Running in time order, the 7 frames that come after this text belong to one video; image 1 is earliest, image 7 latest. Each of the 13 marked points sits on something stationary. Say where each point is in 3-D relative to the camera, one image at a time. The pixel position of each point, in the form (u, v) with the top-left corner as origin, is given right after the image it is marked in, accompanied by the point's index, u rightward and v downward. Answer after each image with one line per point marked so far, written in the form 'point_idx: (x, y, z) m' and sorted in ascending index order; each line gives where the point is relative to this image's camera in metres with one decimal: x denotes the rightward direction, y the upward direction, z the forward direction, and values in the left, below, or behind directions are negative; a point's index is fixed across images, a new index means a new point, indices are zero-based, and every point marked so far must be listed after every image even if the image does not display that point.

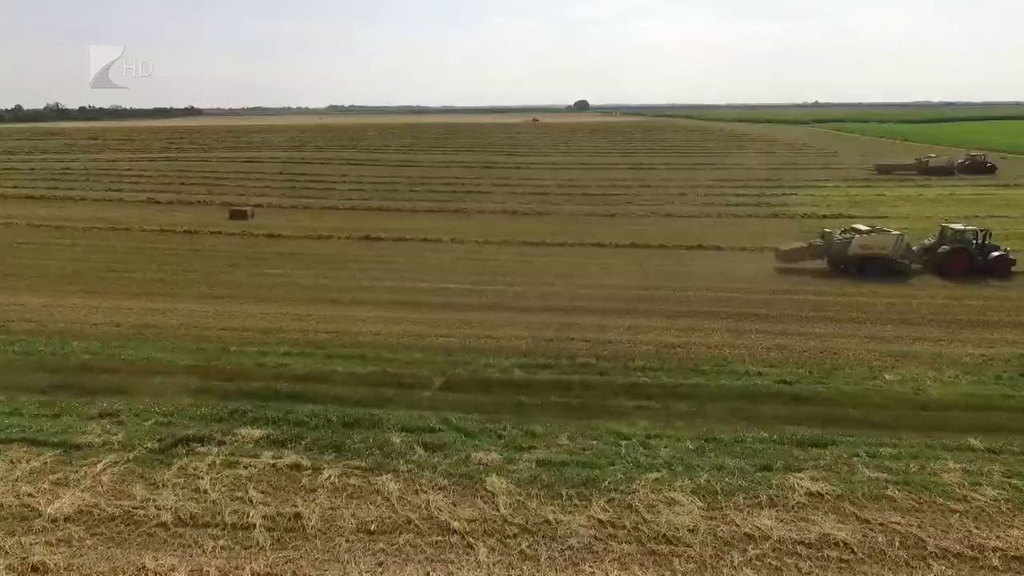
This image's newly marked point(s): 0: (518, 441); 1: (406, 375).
0: (0.0, -2.0, +8.1) m
1: (-1.8, -1.4, +10.3) m
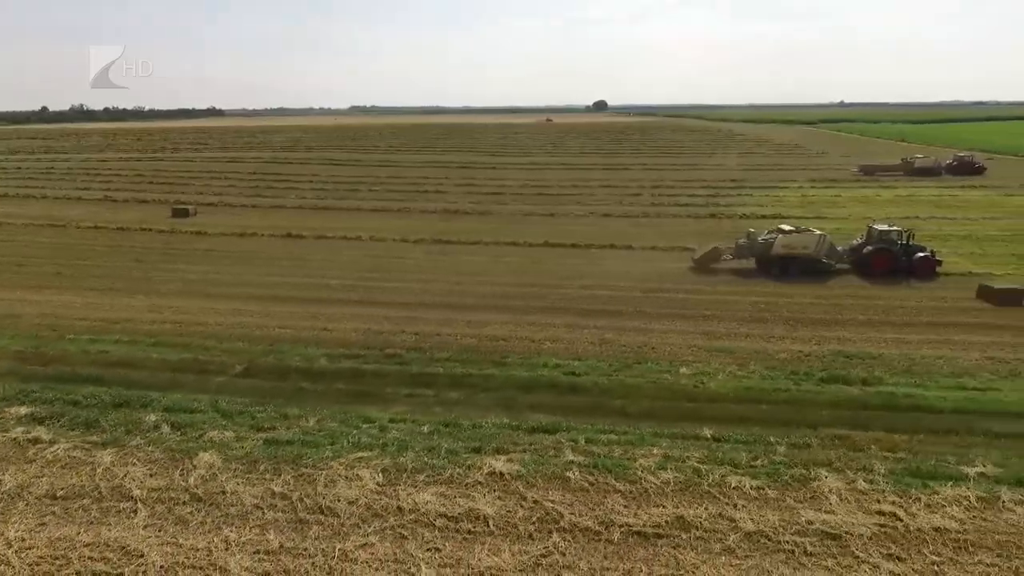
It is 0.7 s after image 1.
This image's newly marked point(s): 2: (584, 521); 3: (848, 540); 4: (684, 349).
0: (-3.6, -1.9, +8.7) m
1: (-5.3, -1.3, +10.9) m
2: (+0.8, -2.5, +6.7) m
3: (+3.6, -2.7, +6.5) m
4: (+3.5, -1.2, +12.4) m
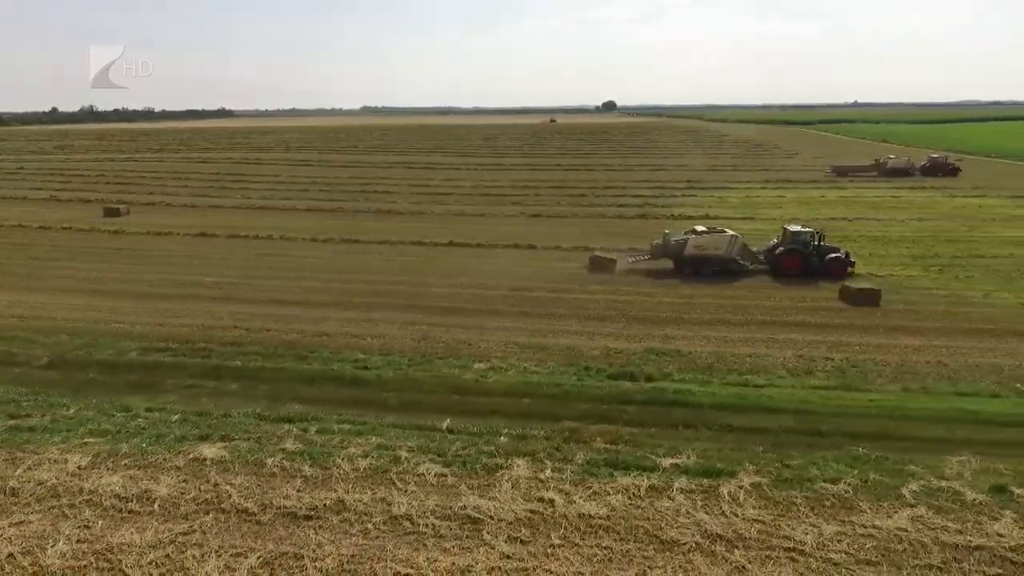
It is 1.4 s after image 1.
0: (-7.4, -1.8, +9.2) m
1: (-9.1, -1.2, +11.4) m
2: (-3.1, -2.5, +7.1) m
3: (-0.3, -2.7, +6.9) m
4: (-0.3, -1.2, +12.8) m
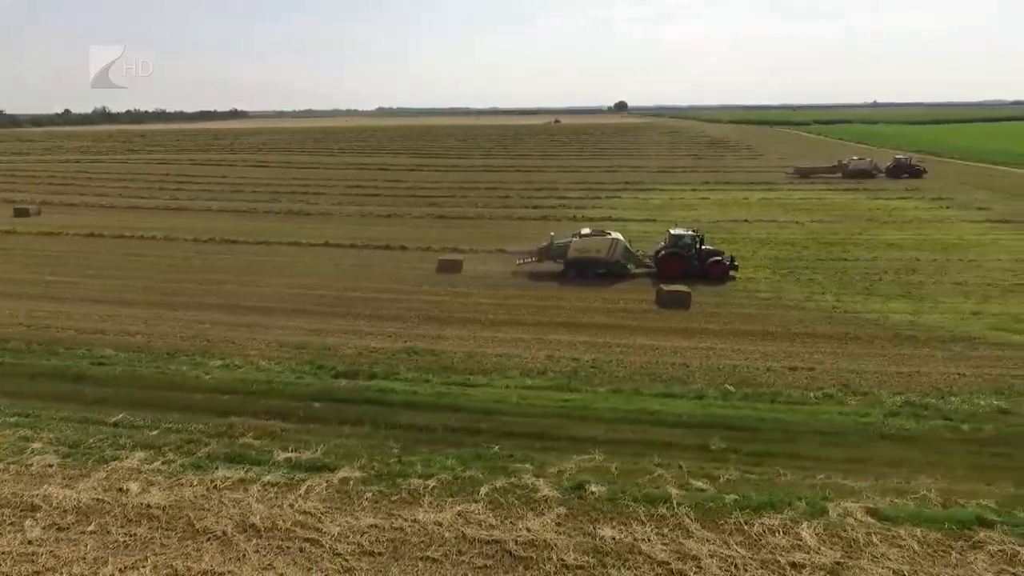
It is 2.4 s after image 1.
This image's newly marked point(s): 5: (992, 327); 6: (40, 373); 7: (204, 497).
0: (-12.6, -1.8, +9.8) m
1: (-14.3, -1.2, +12.0) m
2: (-8.4, -2.5, +7.5) m
3: (-5.6, -2.7, +7.3) m
4: (-5.5, -1.2, +13.2) m
5: (+11.7, -0.9, +15.0) m
6: (-8.8, -1.6, +11.3) m
7: (-3.8, -2.6, +7.6) m
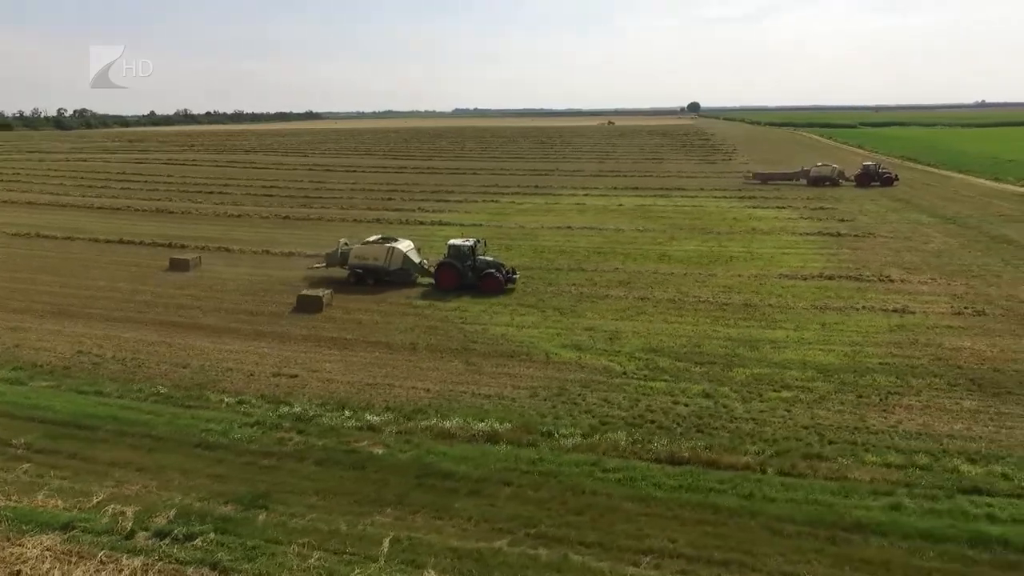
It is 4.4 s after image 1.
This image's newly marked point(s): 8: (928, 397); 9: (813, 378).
0: (-23.5, -1.3, +12.1) m
1: (-24.9, -0.6, +14.5) m
2: (-19.5, -2.1, +9.3) m
3: (-16.8, -2.4, +8.8) m
4: (-16.0, -1.0, +14.6) m
5: (+1.4, -1.3, +14.5) m
6: (-19.4, -1.2, +13.1) m
7: (-15.0, -2.4, +8.9) m
8: (+7.8, -2.1, +11.5) m
9: (+6.1, -1.8, +12.4) m
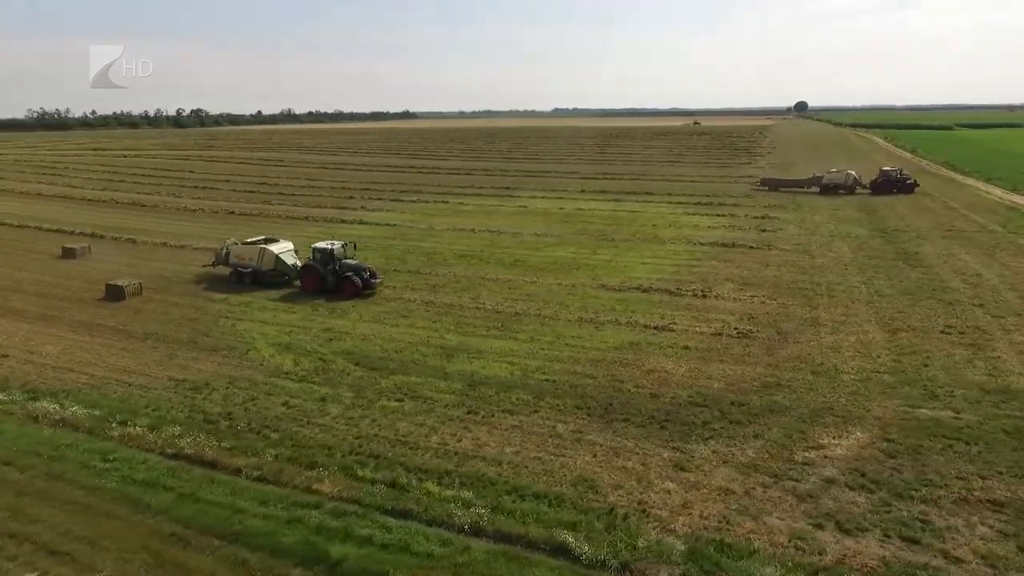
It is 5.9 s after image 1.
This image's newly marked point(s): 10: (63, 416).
0: (-30.4, -0.2, +16.2) m
1: (-31.4, +0.5, +18.8) m
2: (-27.0, -1.2, +13.0) m
3: (-24.4, -1.6, +12.0) m
4: (-22.6, -0.2, +17.6) m
5: (-5.5, -1.3, +14.9) m
6: (-26.3, -0.3, +16.7) m
7: (-22.6, -1.7, +11.9) m
8: (+0.4, -2.3, +11.0) m
9: (-1.2, -2.0, +12.1) m
10: (-8.0, -2.3, +11.0) m
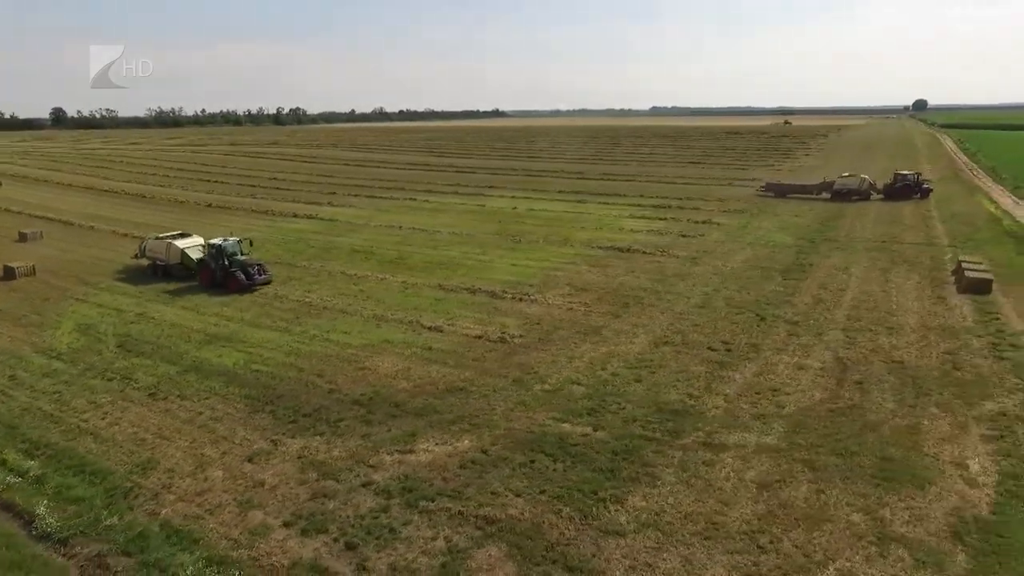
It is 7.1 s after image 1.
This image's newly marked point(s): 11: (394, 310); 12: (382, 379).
0: (-35.6, +1.2, +21.2) m
1: (-36.2, +2.0, +23.9) m
2: (-32.7, +0.1, +17.4) m
3: (-30.3, -0.4, +16.1) m
4: (-27.7, +0.9, +21.4) m
5: (-11.2, -0.9, +16.3) m
6: (-31.4, +0.9, +21.0) m
7: (-28.5, -0.6, +15.7) m
8: (-6.0, -2.2, +11.6) m
9: (-7.4, -1.8, +12.9) m
10: (-14.3, -1.8, +12.7) m
11: (-3.2, -0.6, +17.1) m
12: (-2.6, -1.9, +12.6) m
